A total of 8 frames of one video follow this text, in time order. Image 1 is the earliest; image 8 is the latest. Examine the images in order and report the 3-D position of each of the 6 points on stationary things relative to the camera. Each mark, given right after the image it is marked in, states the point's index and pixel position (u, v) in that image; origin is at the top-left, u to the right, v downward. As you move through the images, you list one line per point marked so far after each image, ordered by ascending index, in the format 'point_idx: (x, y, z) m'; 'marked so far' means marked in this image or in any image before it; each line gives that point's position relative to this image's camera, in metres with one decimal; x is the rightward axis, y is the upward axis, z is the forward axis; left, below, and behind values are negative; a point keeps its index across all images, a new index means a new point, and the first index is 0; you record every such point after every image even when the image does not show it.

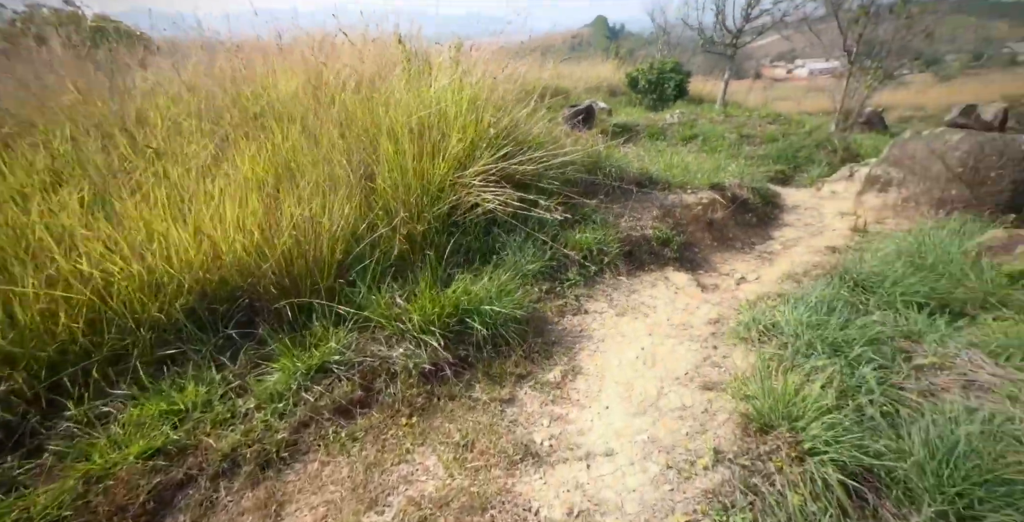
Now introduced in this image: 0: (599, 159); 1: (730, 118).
0: (+0.7, +0.8, +4.2) m
1: (+4.0, +2.8, +9.7) m
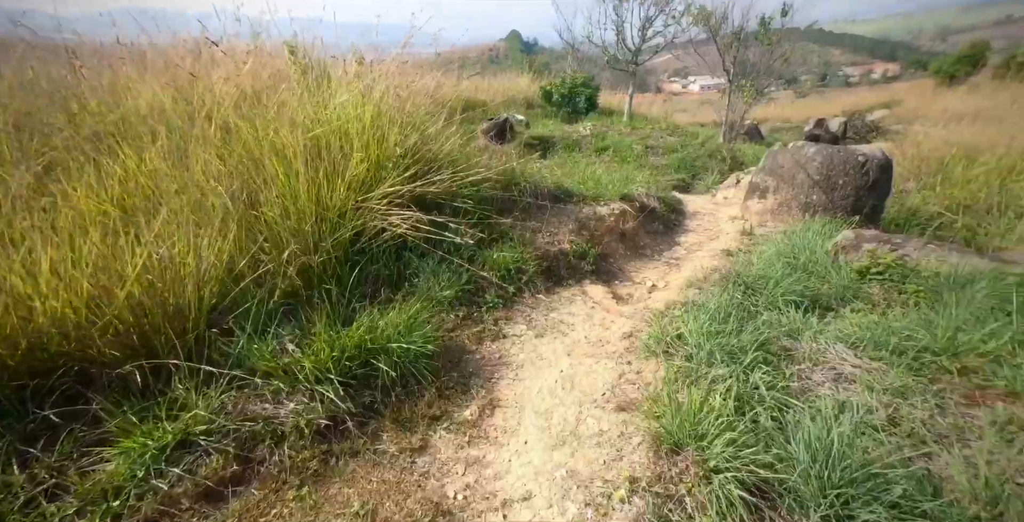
0: (0.0, +0.7, +4.2) m
1: (+2.4, +2.6, +10.1) m
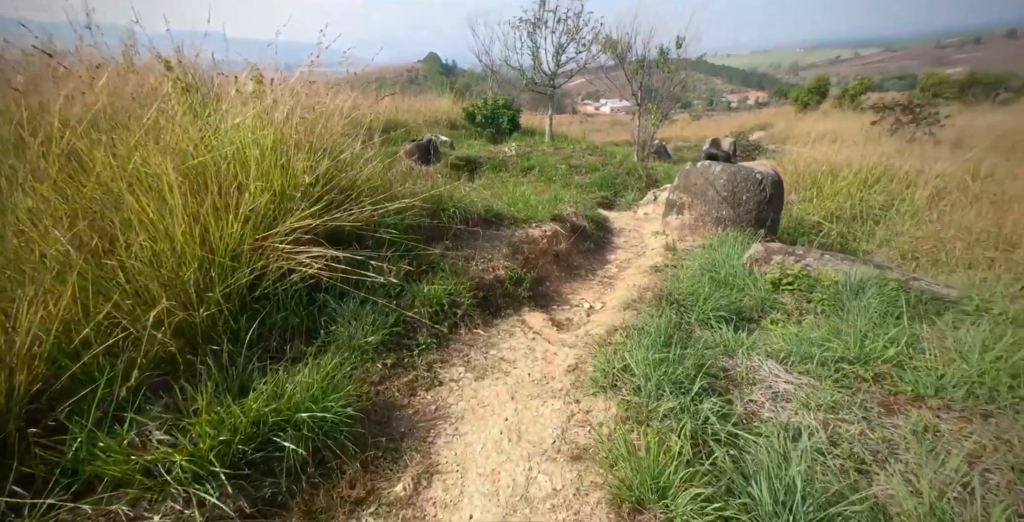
0: (-0.5, +0.5, +4.0) m
1: (+0.9, +2.3, +10.2) m
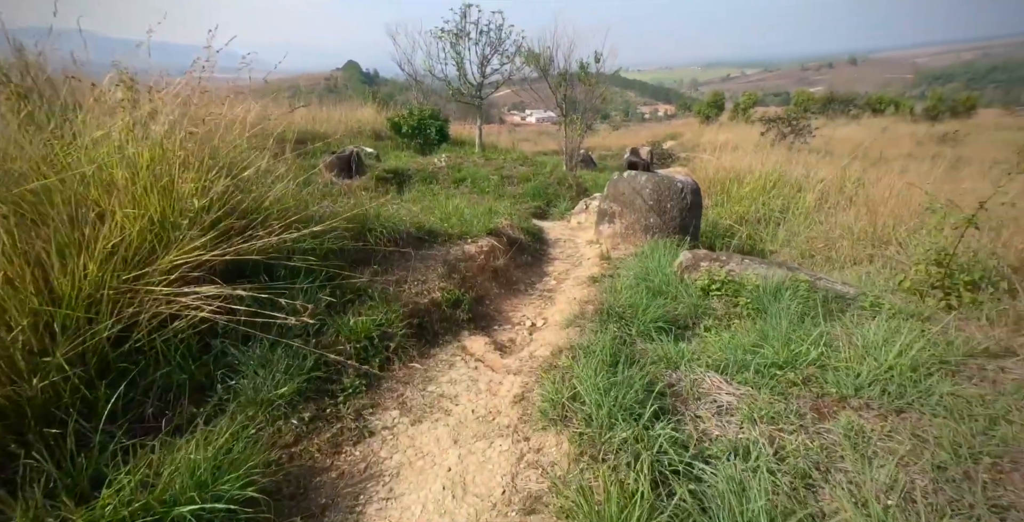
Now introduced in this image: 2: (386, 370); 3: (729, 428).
0: (-1.0, +0.3, +3.7) m
1: (-0.4, +2.0, +10.1) m
2: (-0.6, -0.5, +2.4) m
3: (+0.9, -0.7, +2.1) m
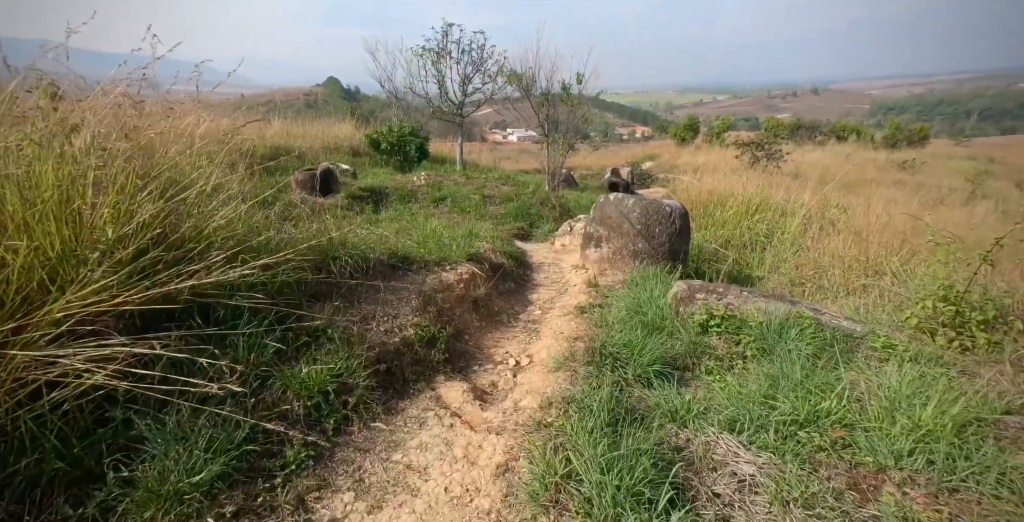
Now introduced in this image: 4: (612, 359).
0: (-1.1, +0.1, +3.3) m
1: (-0.8, +1.6, +9.8) m
2: (-0.7, -0.7, +2.1) m
3: (+0.9, -0.9, +1.8) m
4: (+0.6, -0.6, +2.9) m
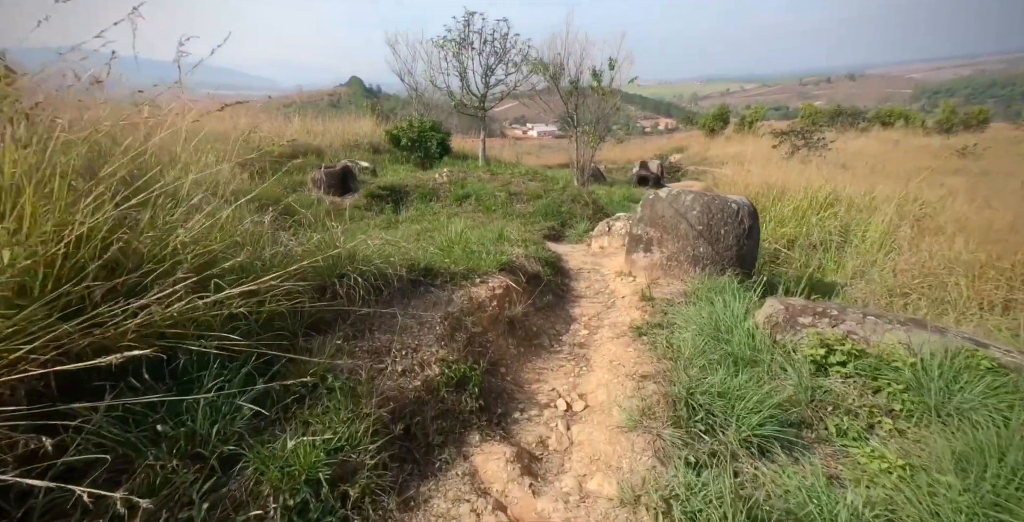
0: (-0.9, 0.0, +2.6) m
1: (-0.3, +1.5, +9.1) m
2: (-0.5, -0.8, +1.4) m
3: (+1.1, -1.0, +1.0) m
4: (+0.8, -0.6, +2.2) m
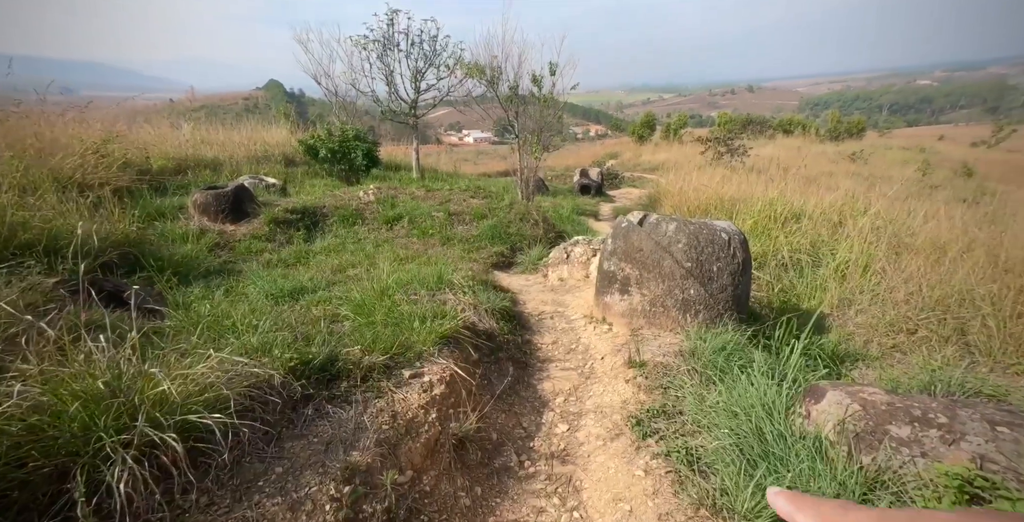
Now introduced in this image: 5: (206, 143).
0: (-1.0, -0.4, +1.3) m
1: (-1.2, +1.1, +7.8) m
2: (-0.4, -1.2, +0.1) m
3: (+1.1, -1.3, 0.0) m
4: (+0.7, -1.0, +1.1) m
5: (-4.9, +1.8, +8.0) m
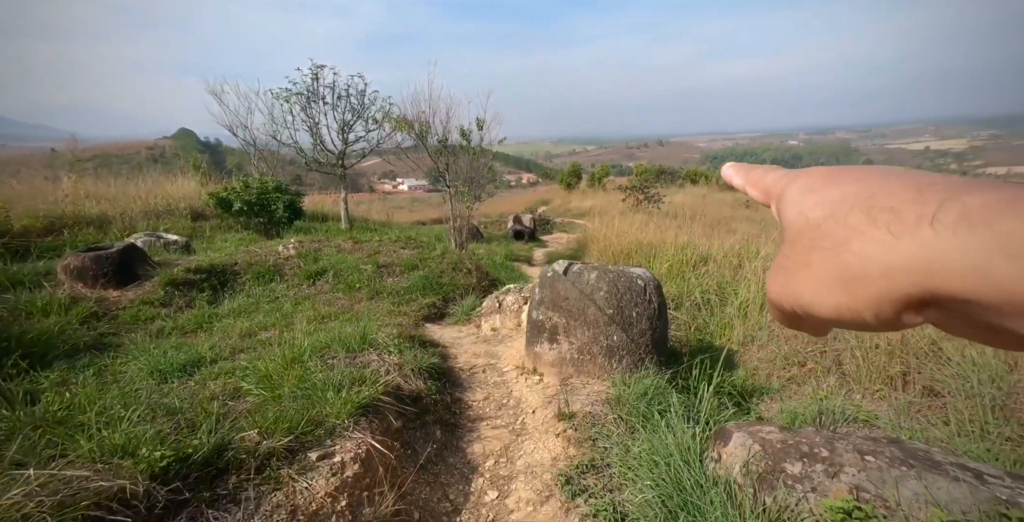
0: (-1.2, -0.6, +1.0) m
1: (-2.3, +0.2, +7.5) m
2: (-0.5, -1.2, -0.2) m
3: (+1.1, -1.3, -0.1) m
4: (+0.6, -1.1, +0.9) m
5: (-6.0, +0.9, +7.3) m
